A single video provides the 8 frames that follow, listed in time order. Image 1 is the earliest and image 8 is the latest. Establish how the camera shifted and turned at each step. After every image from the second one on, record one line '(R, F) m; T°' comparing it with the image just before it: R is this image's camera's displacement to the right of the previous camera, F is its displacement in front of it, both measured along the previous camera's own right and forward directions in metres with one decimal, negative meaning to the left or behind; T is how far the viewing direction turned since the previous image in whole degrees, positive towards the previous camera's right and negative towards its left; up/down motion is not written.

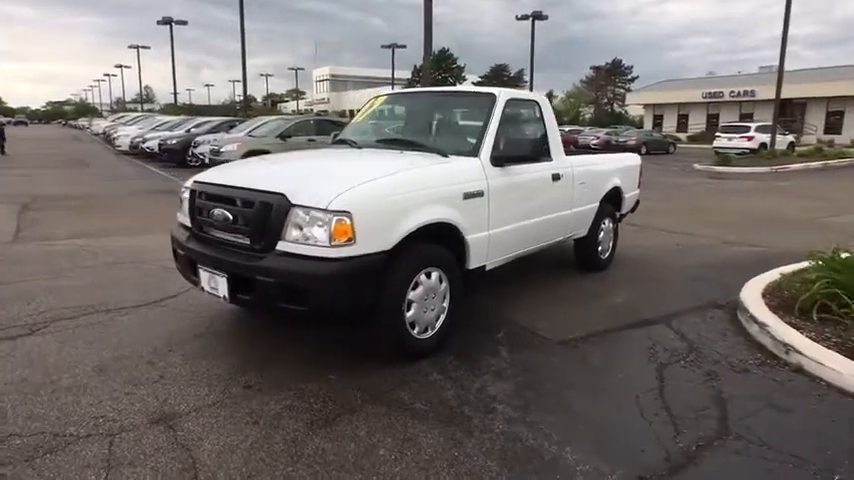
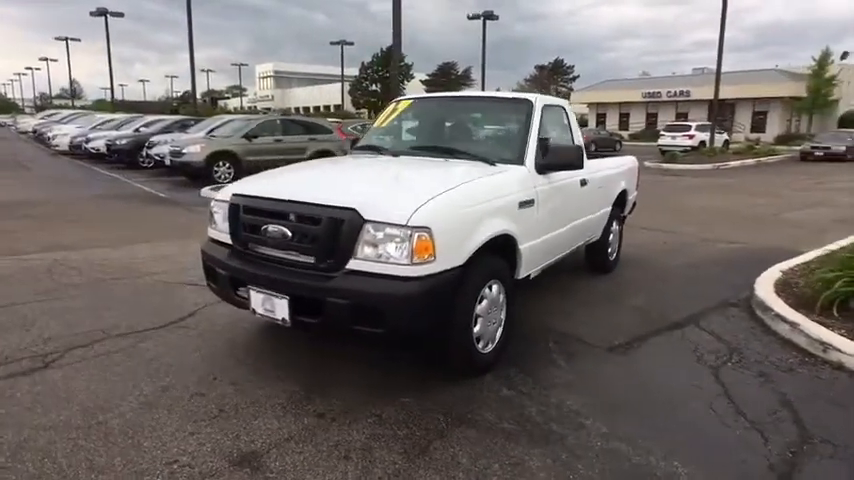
(-0.9, +0.2) m; +6°
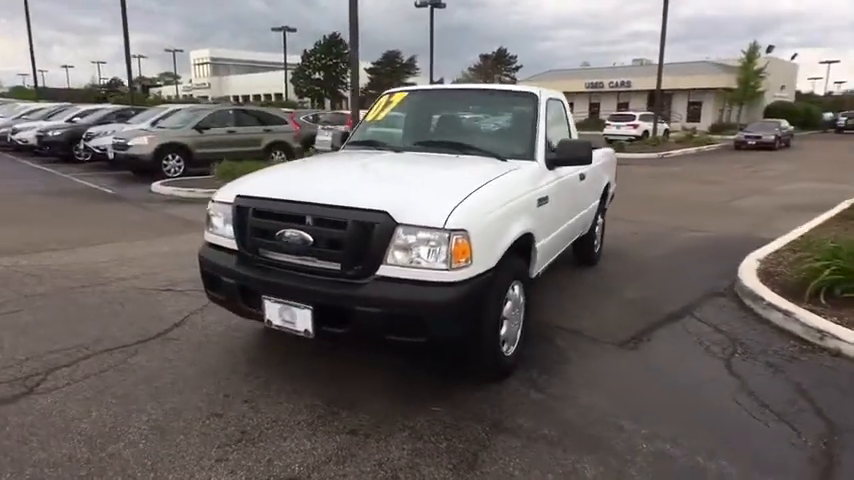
(-0.5, +0.2) m; +6°
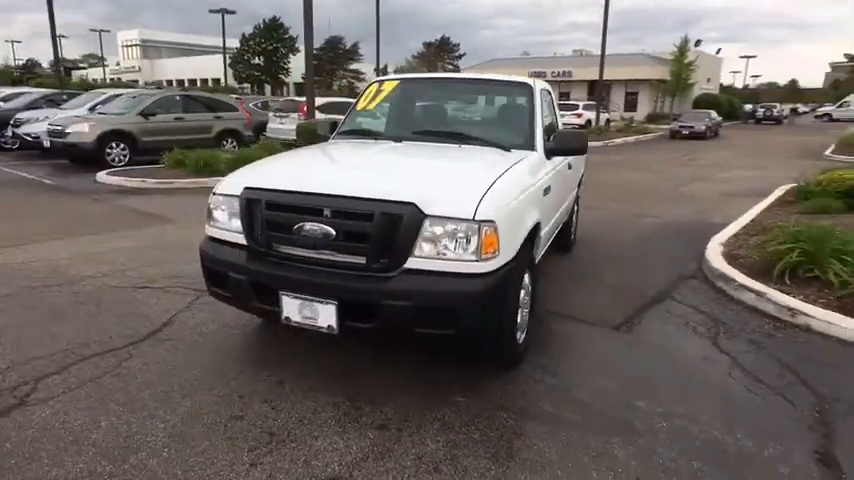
(-0.5, +0.1) m; +6°
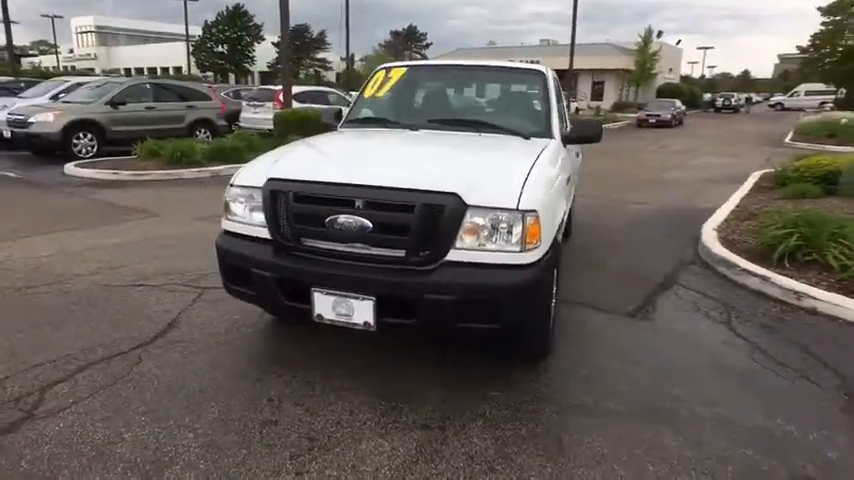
(-0.4, +0.1) m; +3°
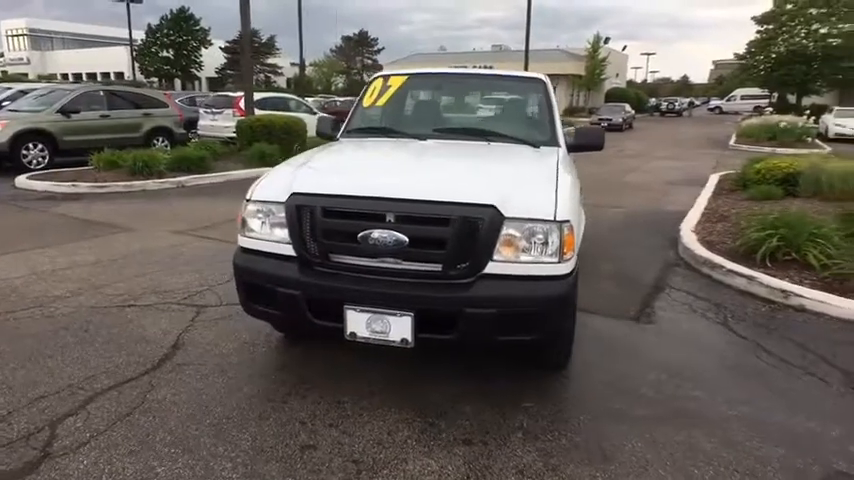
(-0.5, +0.1) m; +5°
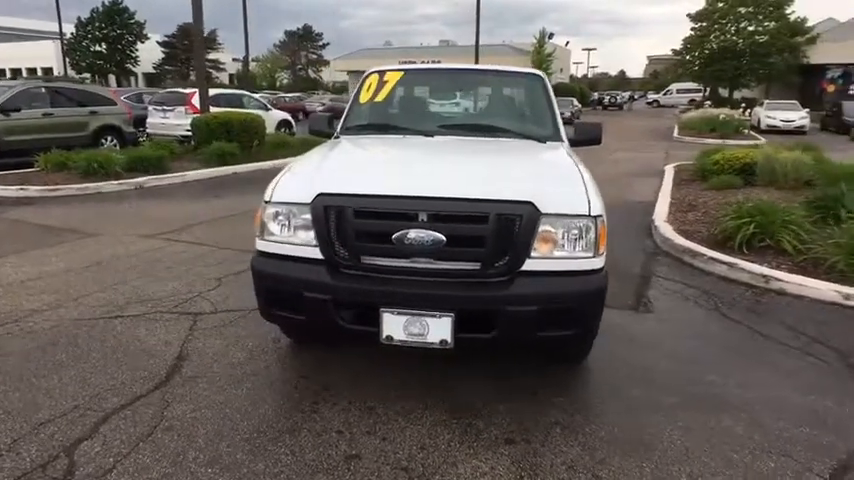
(-0.5, +0.1) m; +5°
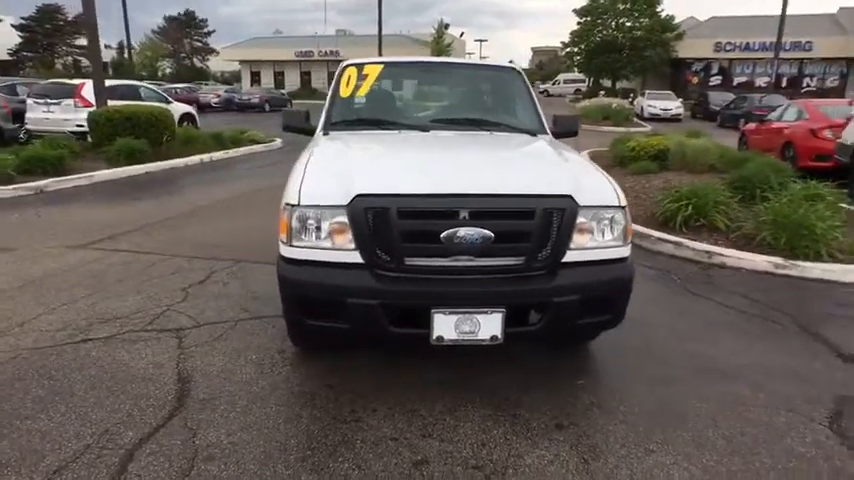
(-0.8, +0.1) m; +10°
